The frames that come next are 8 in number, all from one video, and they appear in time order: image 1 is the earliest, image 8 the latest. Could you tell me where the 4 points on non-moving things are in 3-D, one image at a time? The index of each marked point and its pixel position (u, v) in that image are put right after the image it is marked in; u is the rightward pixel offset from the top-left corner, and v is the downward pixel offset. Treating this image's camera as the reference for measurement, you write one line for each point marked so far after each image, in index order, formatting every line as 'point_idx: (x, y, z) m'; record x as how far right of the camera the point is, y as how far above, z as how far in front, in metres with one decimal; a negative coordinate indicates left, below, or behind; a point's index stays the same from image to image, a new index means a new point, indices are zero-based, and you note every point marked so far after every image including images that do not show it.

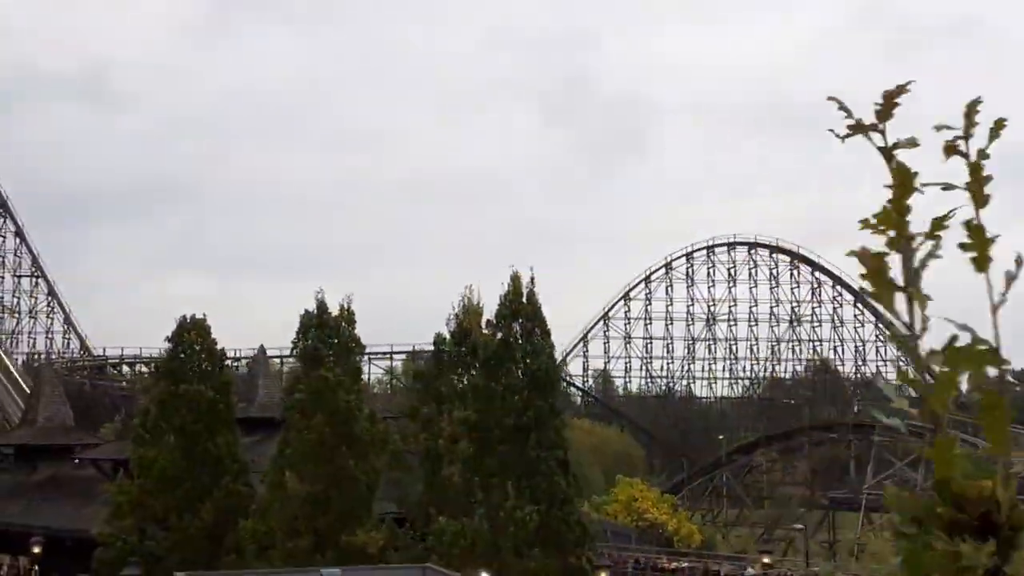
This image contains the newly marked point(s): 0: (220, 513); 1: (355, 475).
0: (-4.6, -3.5, +18.3) m
1: (-2.2, -2.7, +16.5) m
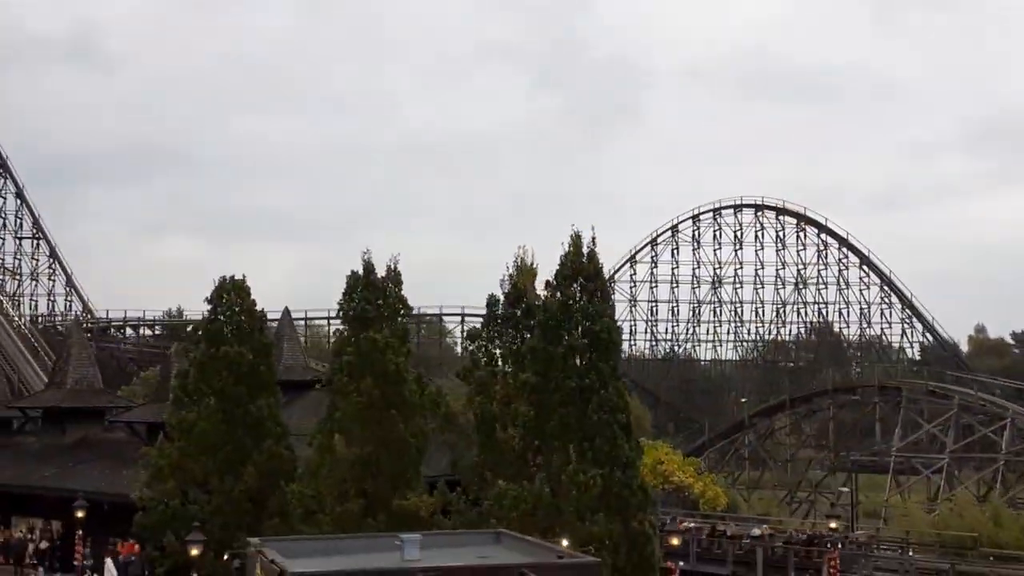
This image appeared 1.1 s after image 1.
0: (-3.9, -2.9, +18.1) m
1: (-1.5, -2.1, +16.2) m
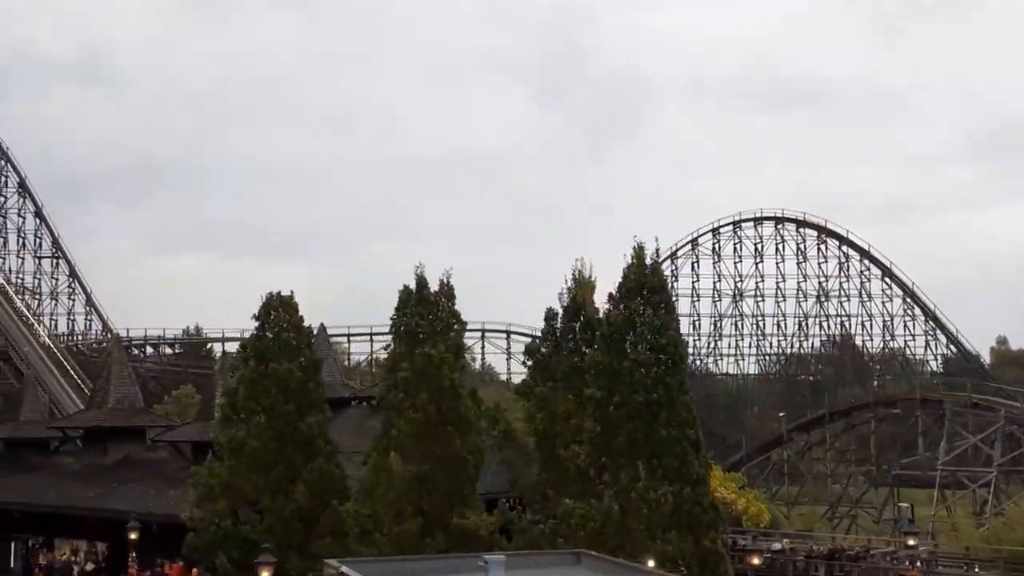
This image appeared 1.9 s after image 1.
0: (-3.0, -3.2, +17.7) m
1: (-0.7, -2.3, +15.9) m
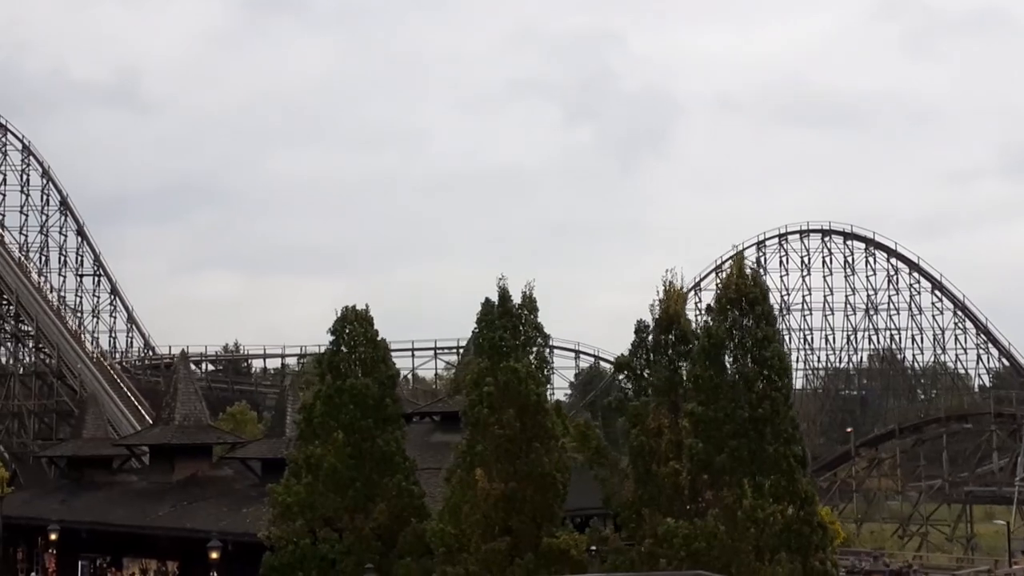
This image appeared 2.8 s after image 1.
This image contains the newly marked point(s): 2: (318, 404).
0: (-1.8, -3.4, +17.3) m
1: (+0.5, -2.5, +15.5) m
2: (-3.0, -1.8, +17.9) m
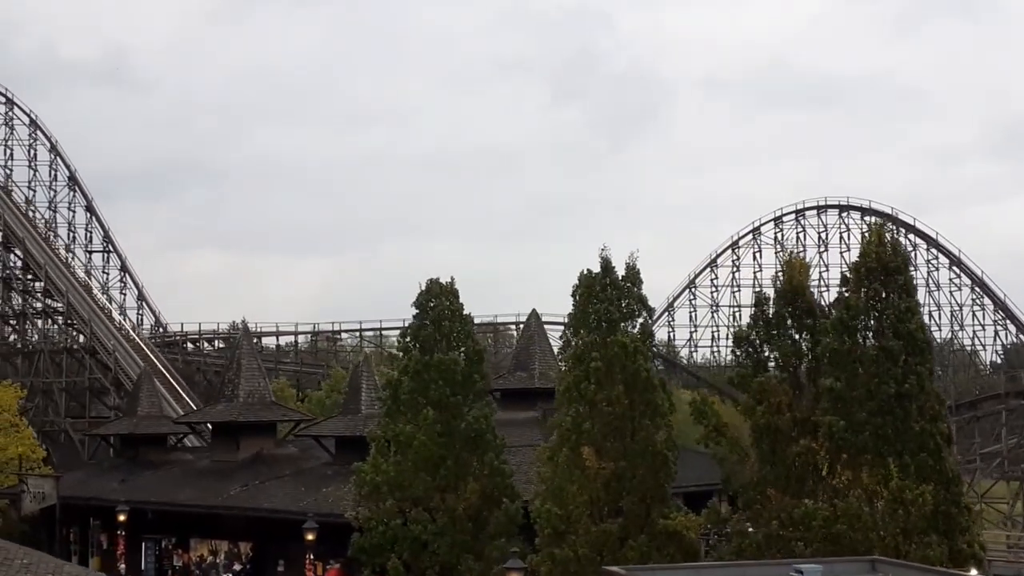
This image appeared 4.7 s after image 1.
0: (-0.4, -2.9, +16.6) m
1: (+1.9, -2.1, +14.8) m
2: (-1.6, -1.4, +17.2) m
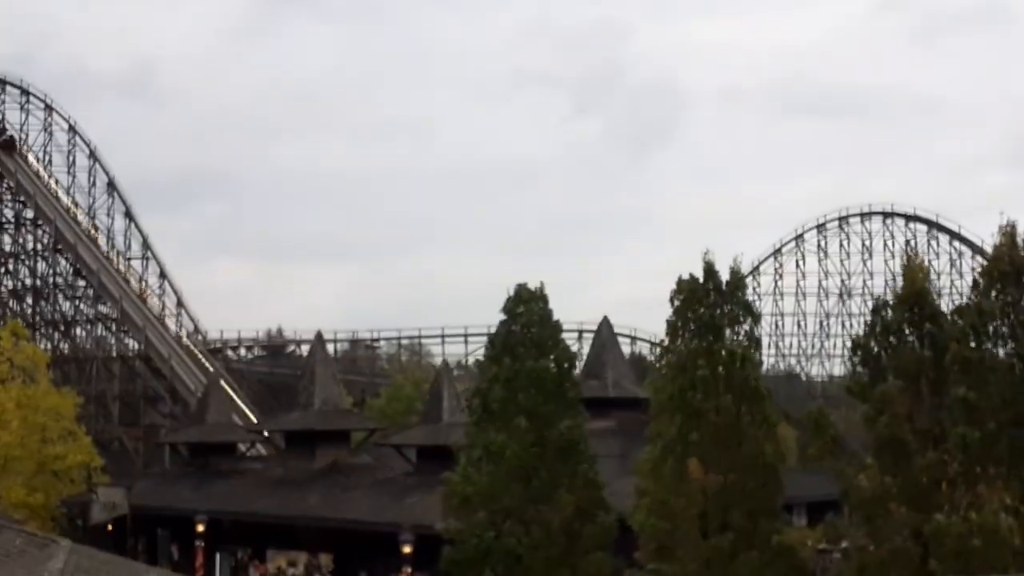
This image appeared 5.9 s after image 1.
0: (+1.0, -3.0, +16.1) m
1: (+3.2, -2.1, +14.2) m
2: (-0.3, -1.4, +16.7) m
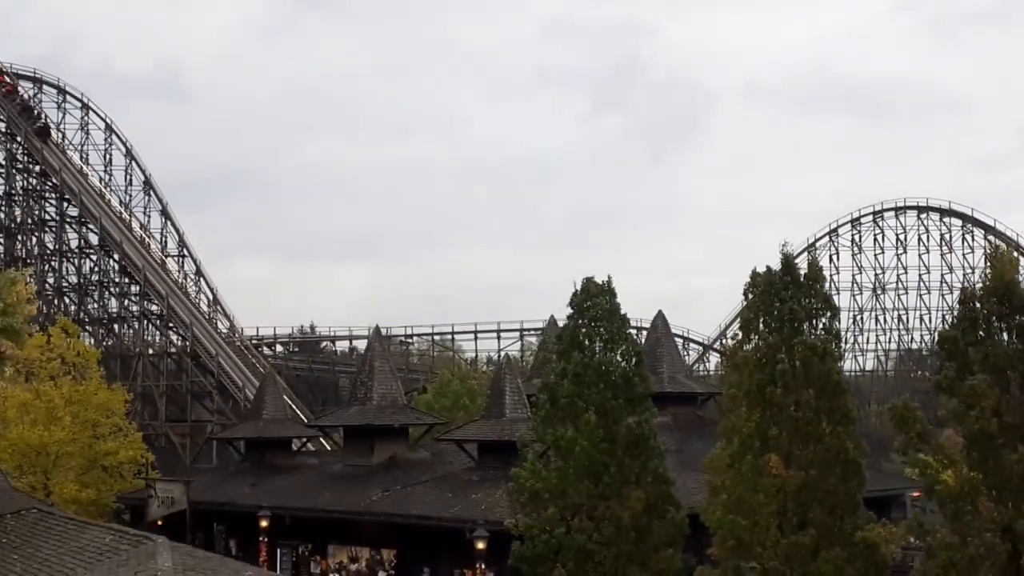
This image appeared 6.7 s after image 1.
0: (+1.9, -2.9, +15.9) m
1: (+4.1, -2.0, +14.0) m
2: (+0.7, -1.3, +16.5) m
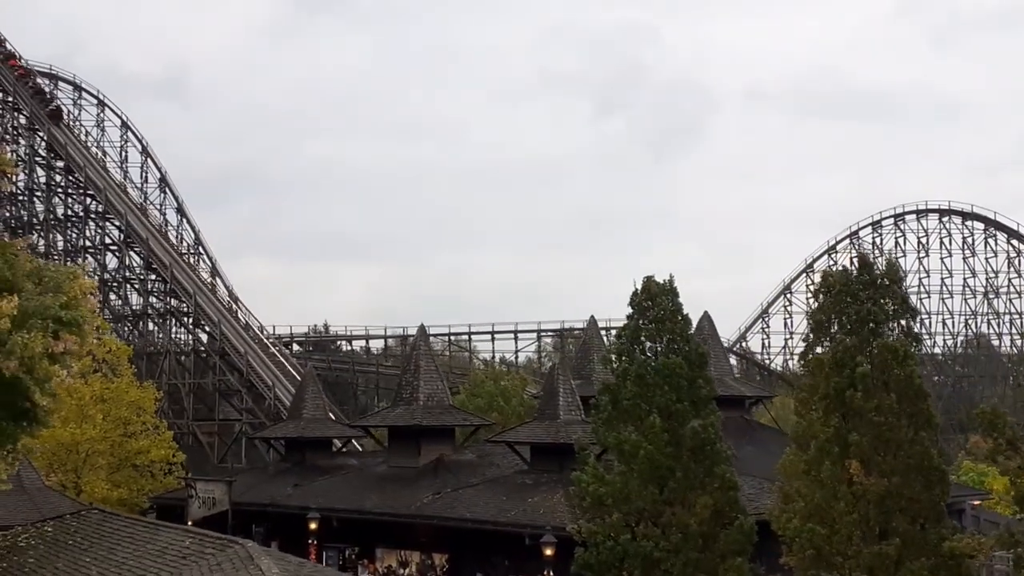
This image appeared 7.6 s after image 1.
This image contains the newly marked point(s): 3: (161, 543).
0: (+2.7, -2.9, +15.5) m
1: (+5.0, -2.1, +13.5) m
2: (+1.6, -1.3, +16.1) m
3: (-3.3, -2.3, +10.6) m
